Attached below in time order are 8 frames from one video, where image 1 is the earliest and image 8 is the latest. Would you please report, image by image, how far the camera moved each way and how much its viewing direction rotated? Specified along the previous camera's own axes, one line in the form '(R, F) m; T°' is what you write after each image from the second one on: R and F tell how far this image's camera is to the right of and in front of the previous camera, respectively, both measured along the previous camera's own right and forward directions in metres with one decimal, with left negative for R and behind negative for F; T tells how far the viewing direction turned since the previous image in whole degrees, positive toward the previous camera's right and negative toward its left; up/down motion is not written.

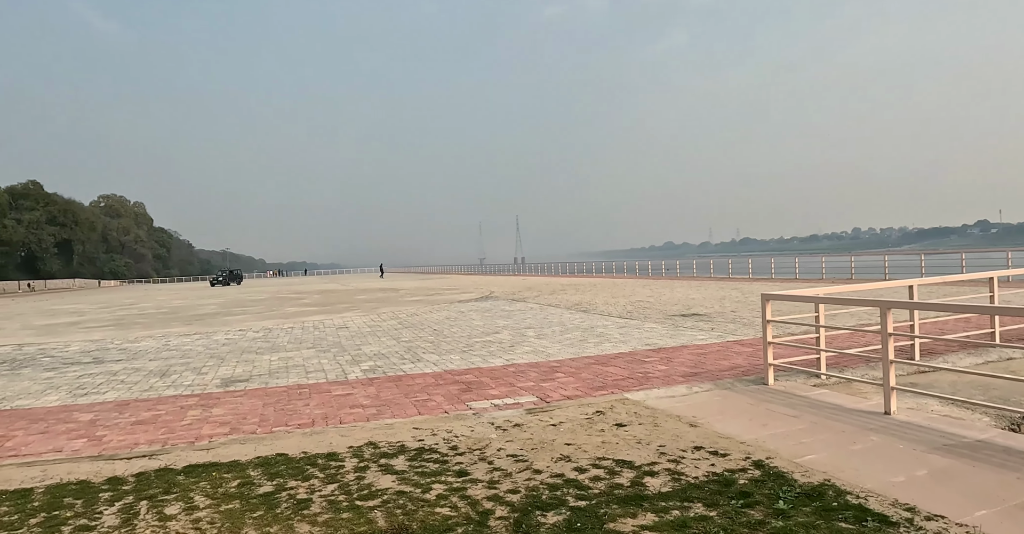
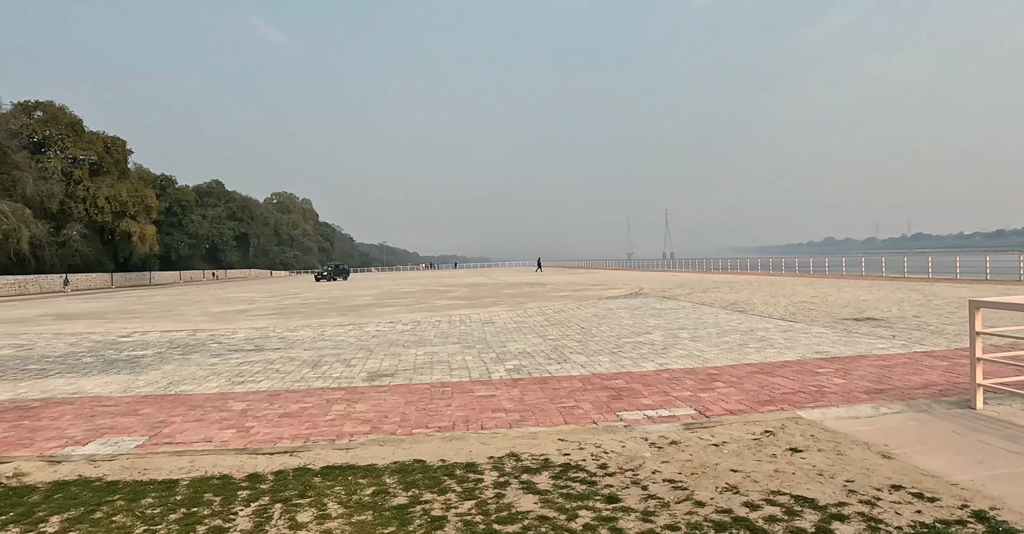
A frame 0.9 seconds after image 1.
(-0.1, +0.6) m; -13°
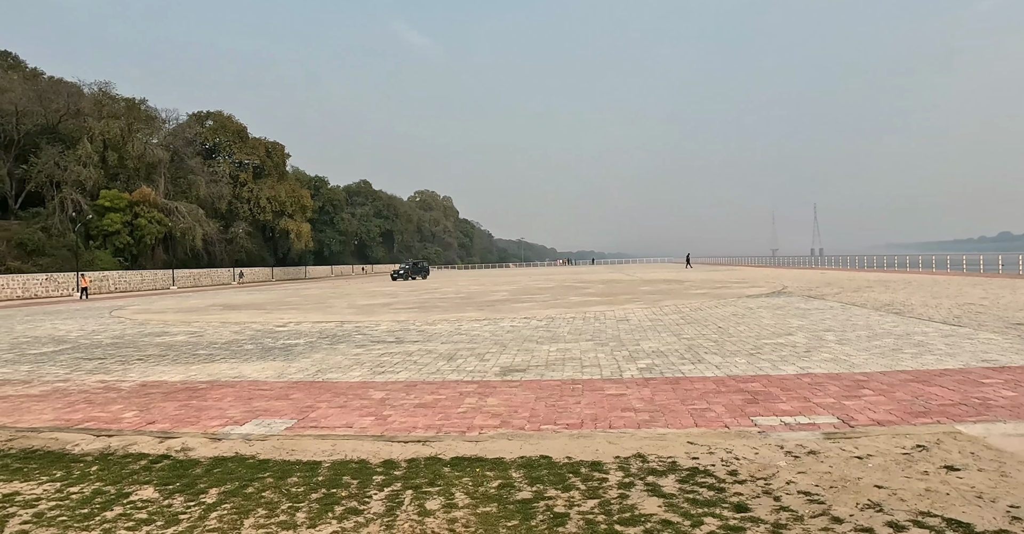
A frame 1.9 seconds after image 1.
(-0.1, 0.0) m; -10°
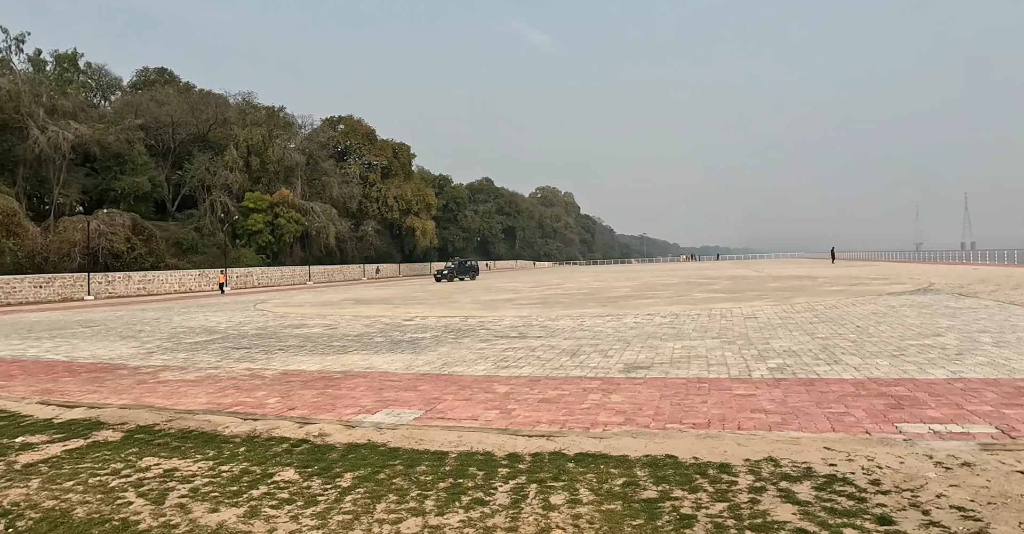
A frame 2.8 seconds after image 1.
(-0.3, 0.0) m; -8°
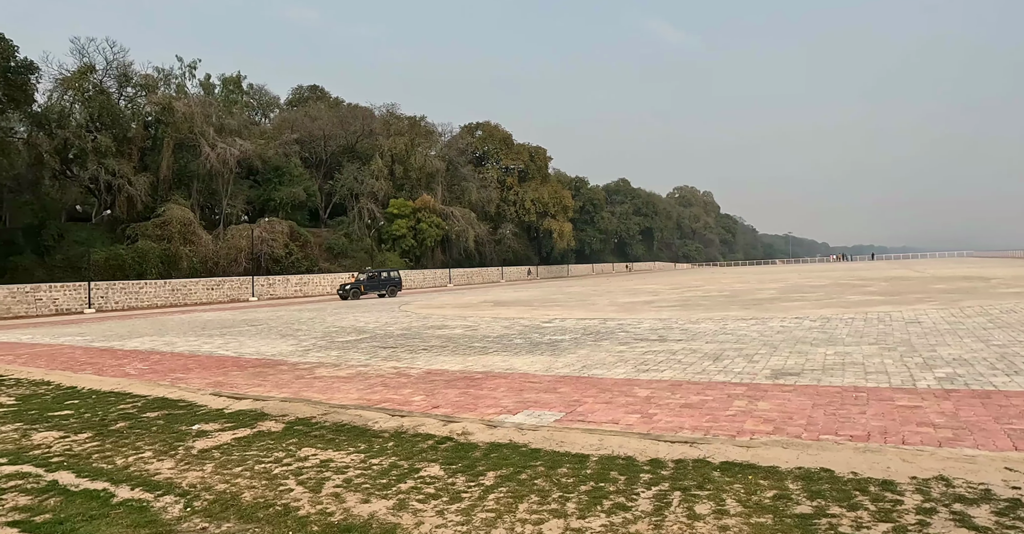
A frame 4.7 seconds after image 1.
(-0.3, 0.0) m; -9°
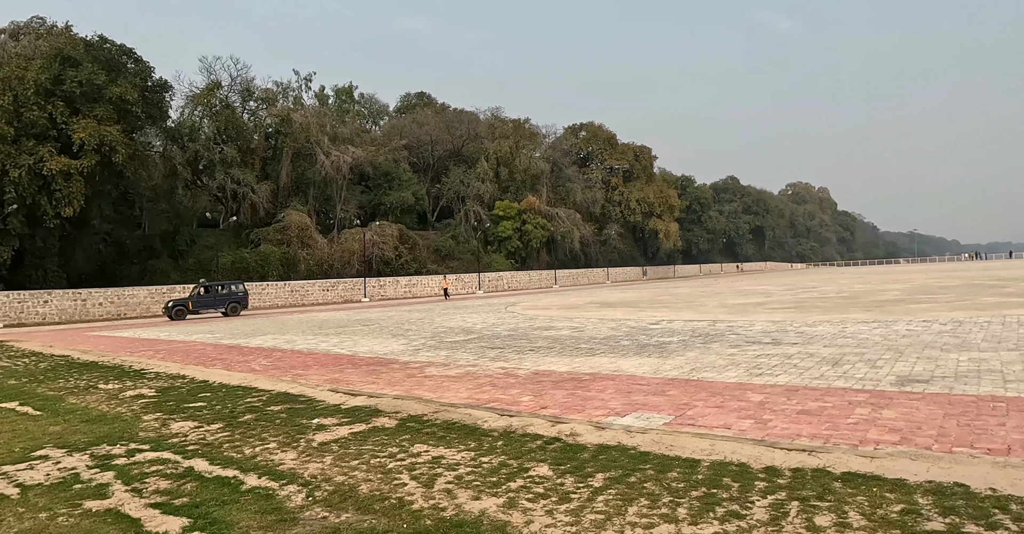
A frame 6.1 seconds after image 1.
(-0.2, 0.0) m; -7°
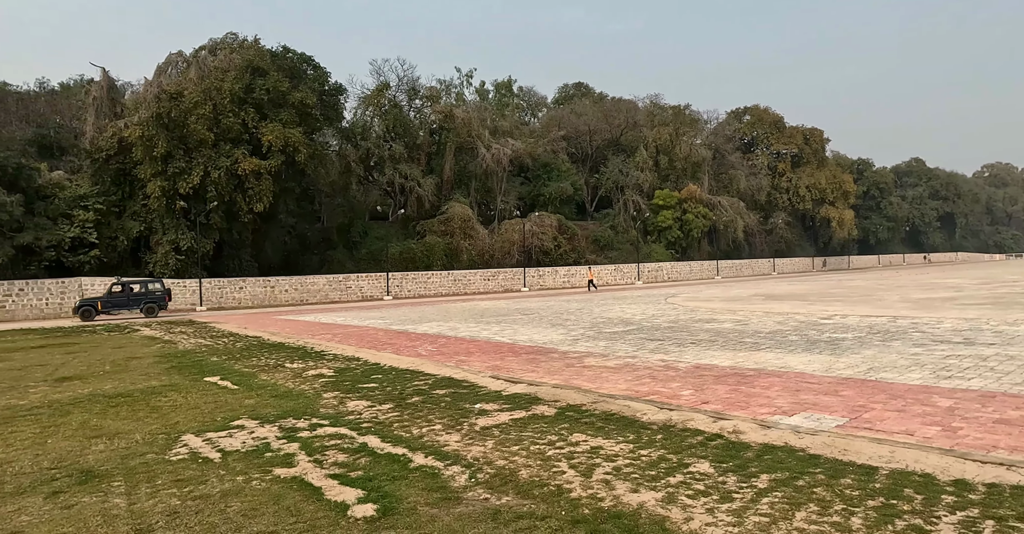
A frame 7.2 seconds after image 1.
(-0.4, -0.1) m; -10°
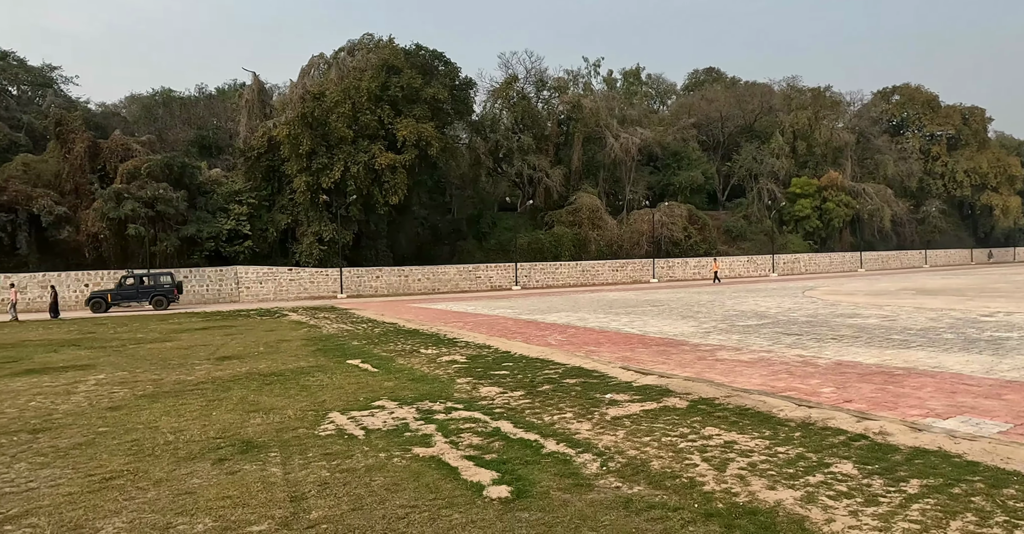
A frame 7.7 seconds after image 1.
(-0.4, -0.1) m; -8°
